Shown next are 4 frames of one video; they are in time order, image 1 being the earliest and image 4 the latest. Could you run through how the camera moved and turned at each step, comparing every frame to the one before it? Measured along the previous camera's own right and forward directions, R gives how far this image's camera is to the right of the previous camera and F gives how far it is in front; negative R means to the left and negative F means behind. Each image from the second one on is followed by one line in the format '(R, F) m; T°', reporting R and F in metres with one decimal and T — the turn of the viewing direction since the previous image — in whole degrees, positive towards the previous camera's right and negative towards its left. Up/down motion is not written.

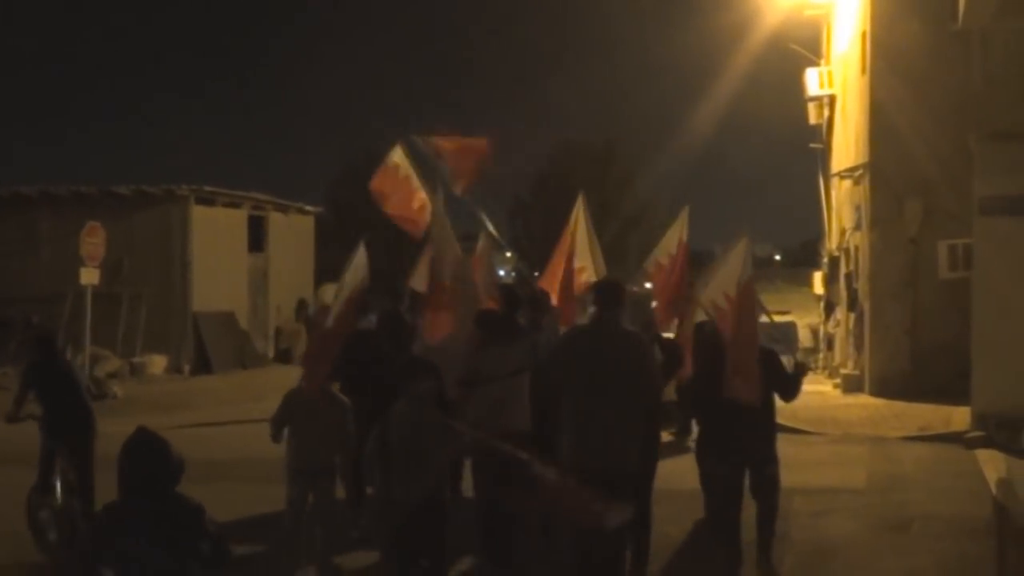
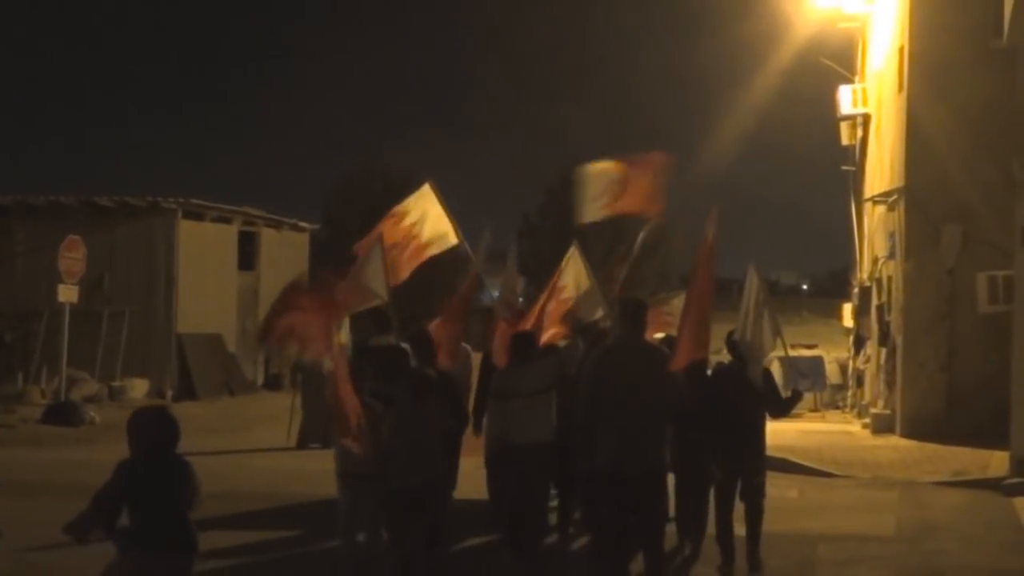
(+0.1, +1.2) m; -1°
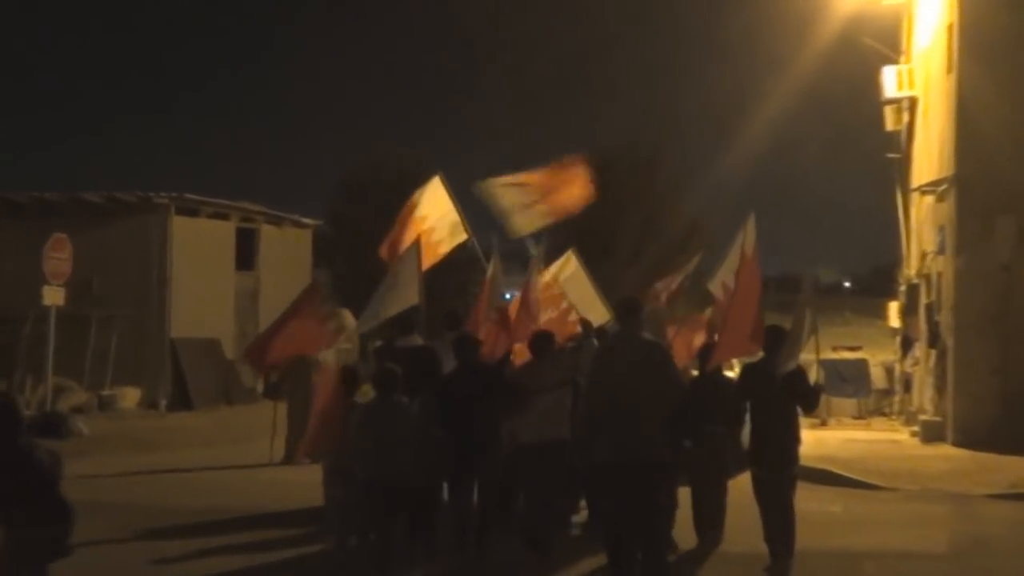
(0.0, +1.2) m; -1°
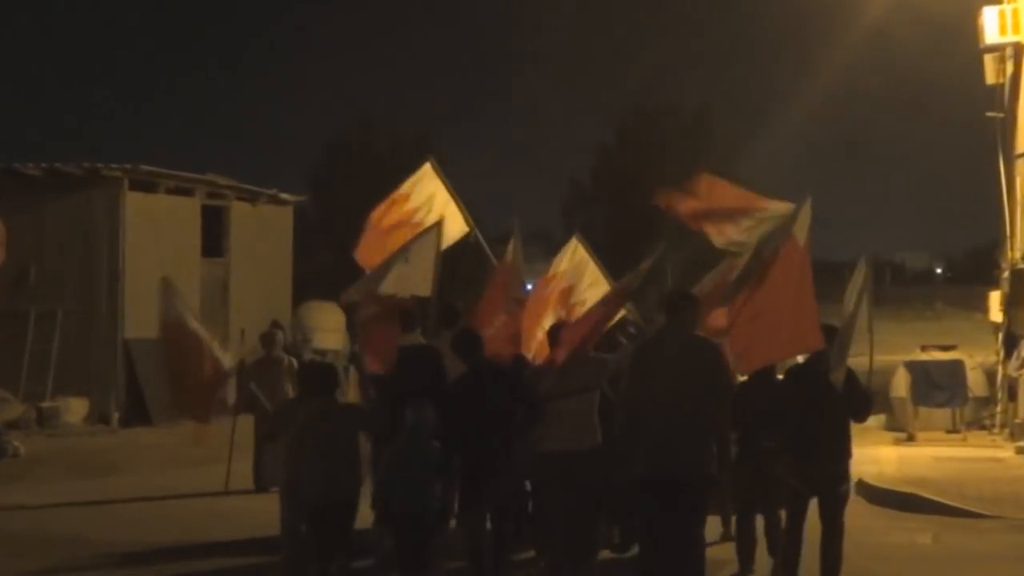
(0.0, +2.6) m; -1°
